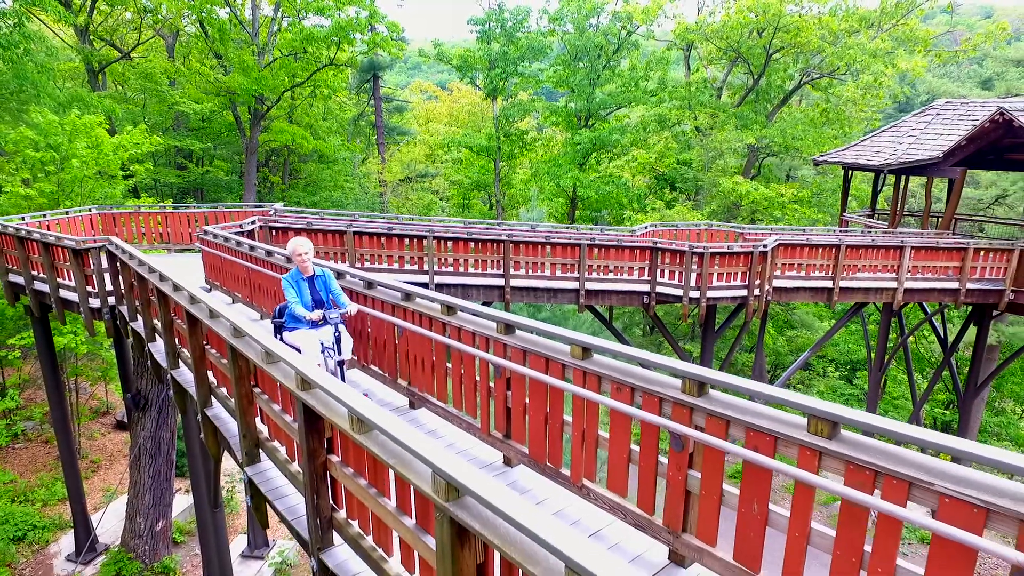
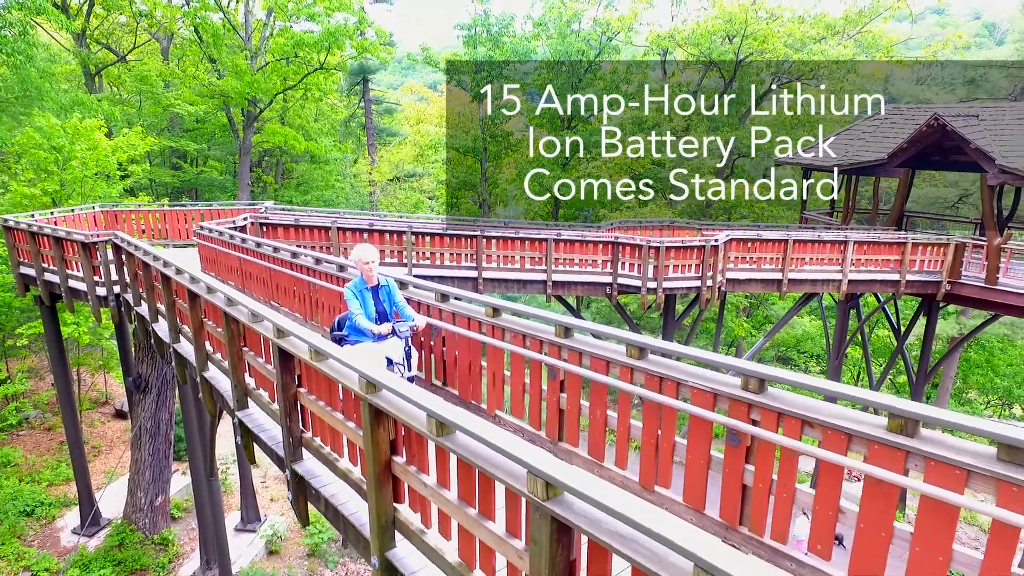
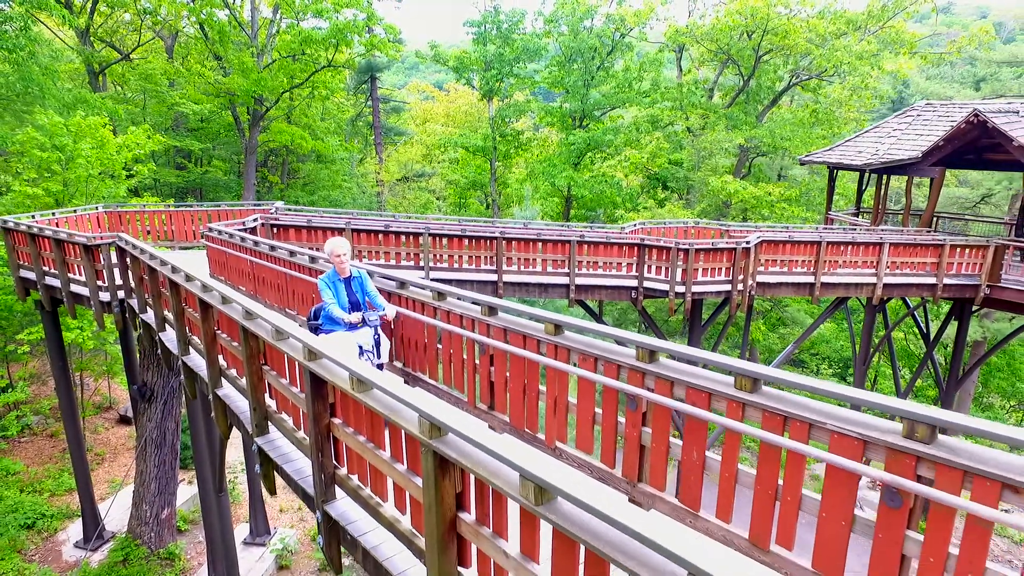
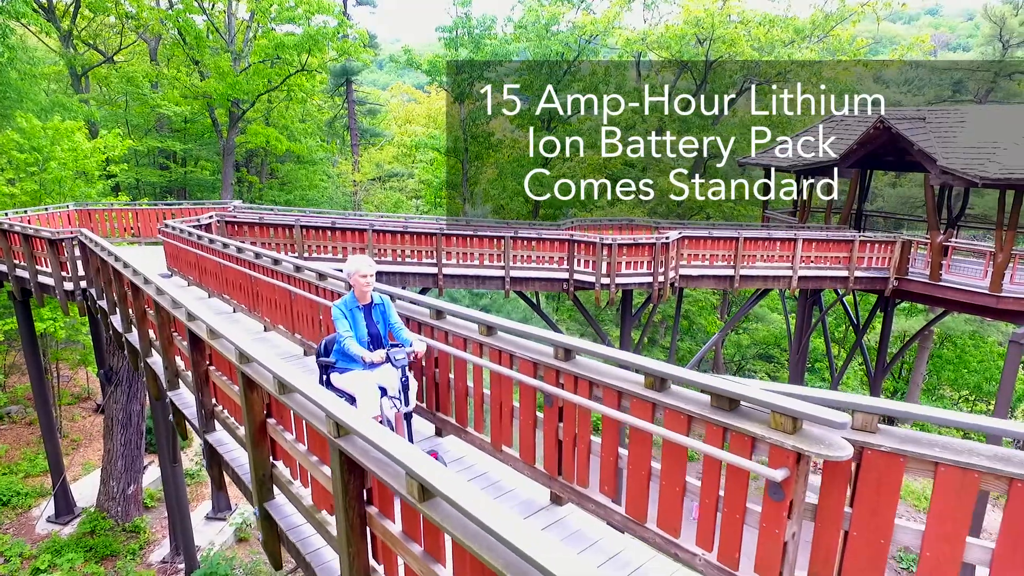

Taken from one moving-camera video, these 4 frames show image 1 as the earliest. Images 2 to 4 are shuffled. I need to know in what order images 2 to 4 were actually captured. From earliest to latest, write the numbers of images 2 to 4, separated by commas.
3, 2, 4
